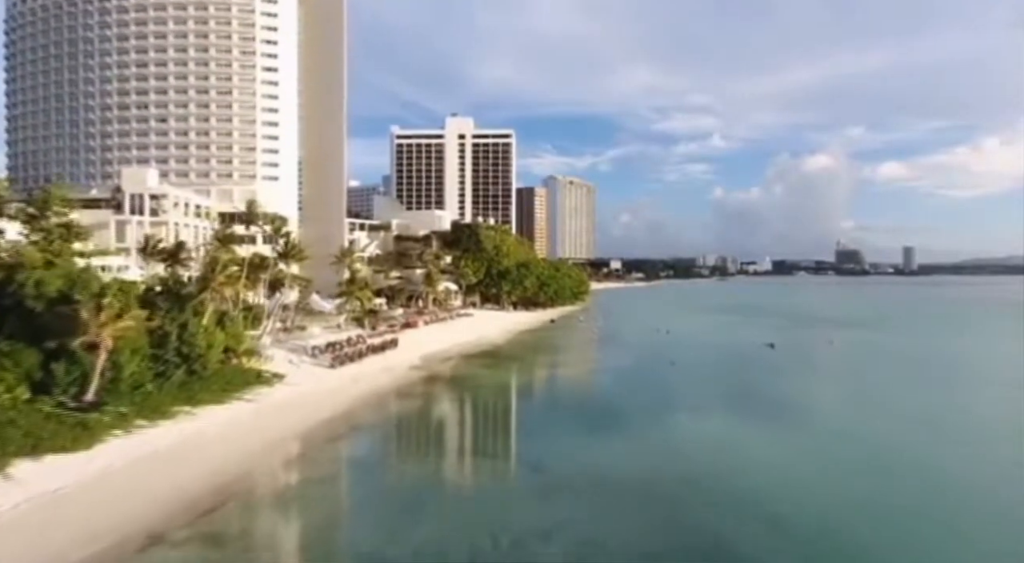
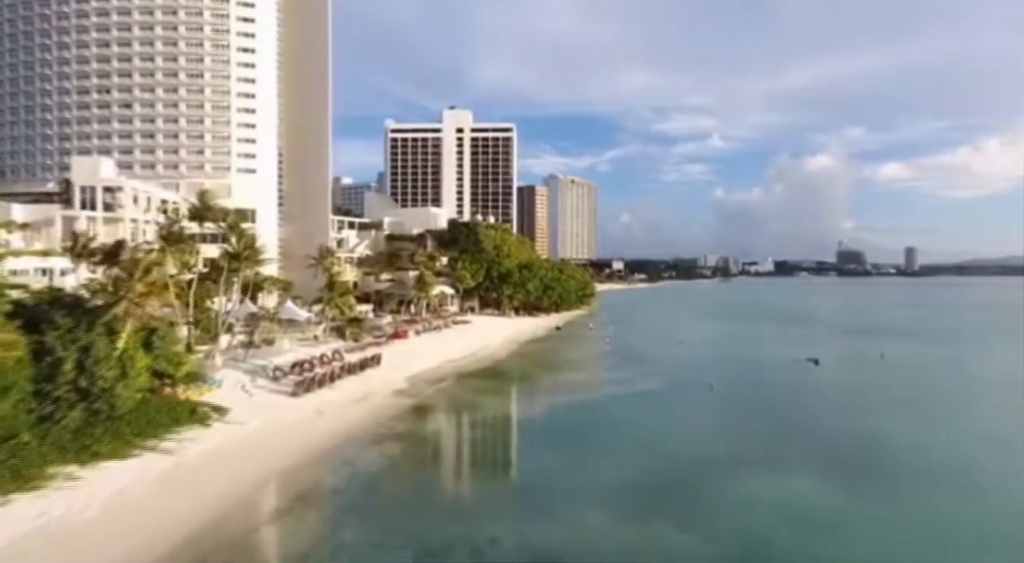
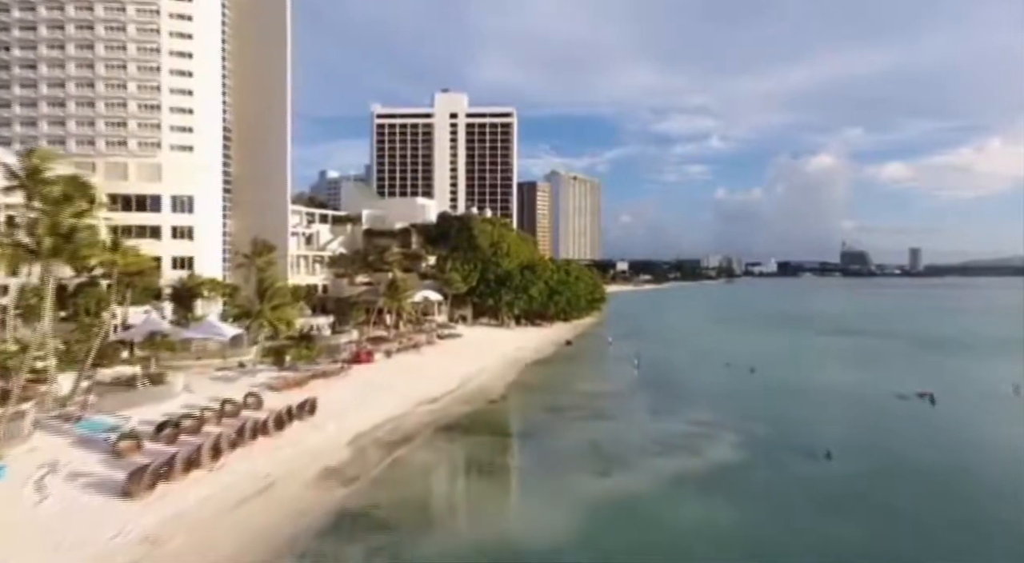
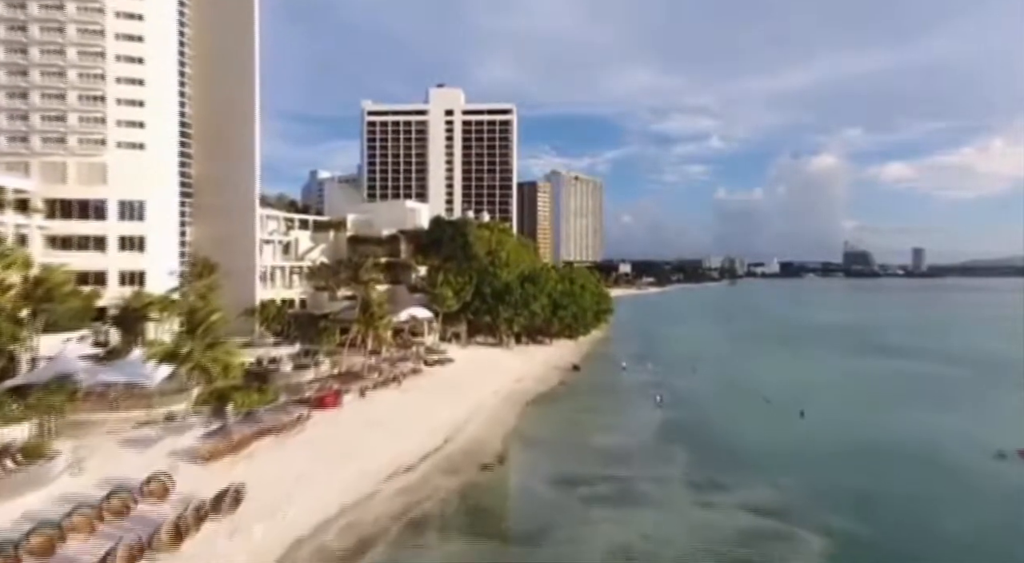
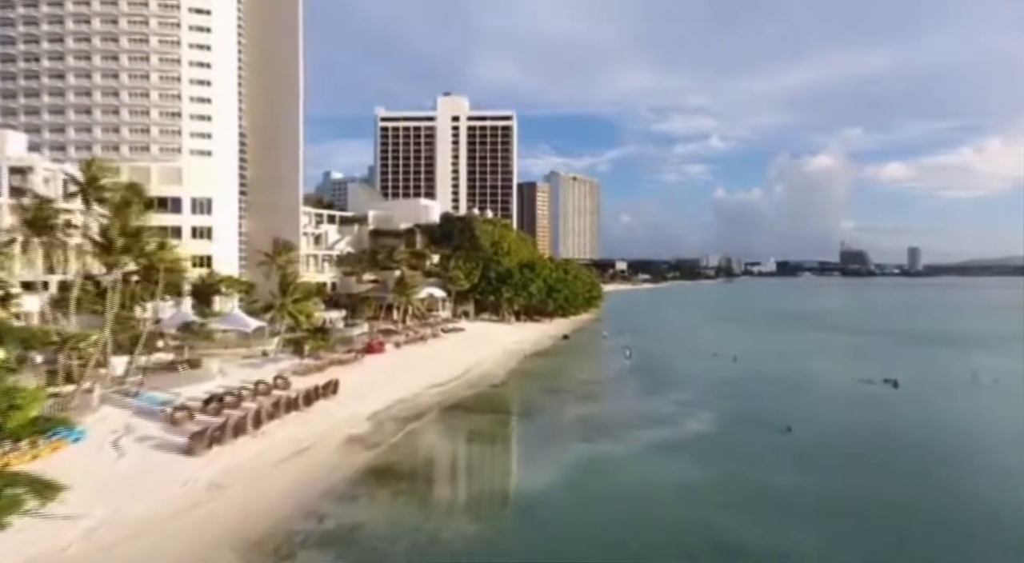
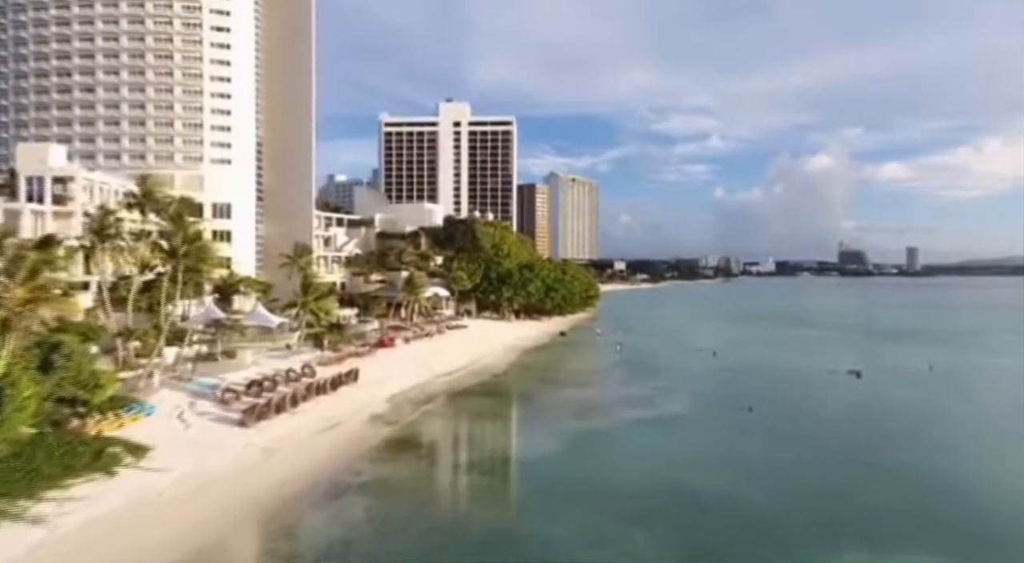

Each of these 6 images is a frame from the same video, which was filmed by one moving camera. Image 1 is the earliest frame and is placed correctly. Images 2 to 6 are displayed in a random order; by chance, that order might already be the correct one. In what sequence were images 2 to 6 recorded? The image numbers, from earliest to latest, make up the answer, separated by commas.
2, 6, 5, 3, 4
